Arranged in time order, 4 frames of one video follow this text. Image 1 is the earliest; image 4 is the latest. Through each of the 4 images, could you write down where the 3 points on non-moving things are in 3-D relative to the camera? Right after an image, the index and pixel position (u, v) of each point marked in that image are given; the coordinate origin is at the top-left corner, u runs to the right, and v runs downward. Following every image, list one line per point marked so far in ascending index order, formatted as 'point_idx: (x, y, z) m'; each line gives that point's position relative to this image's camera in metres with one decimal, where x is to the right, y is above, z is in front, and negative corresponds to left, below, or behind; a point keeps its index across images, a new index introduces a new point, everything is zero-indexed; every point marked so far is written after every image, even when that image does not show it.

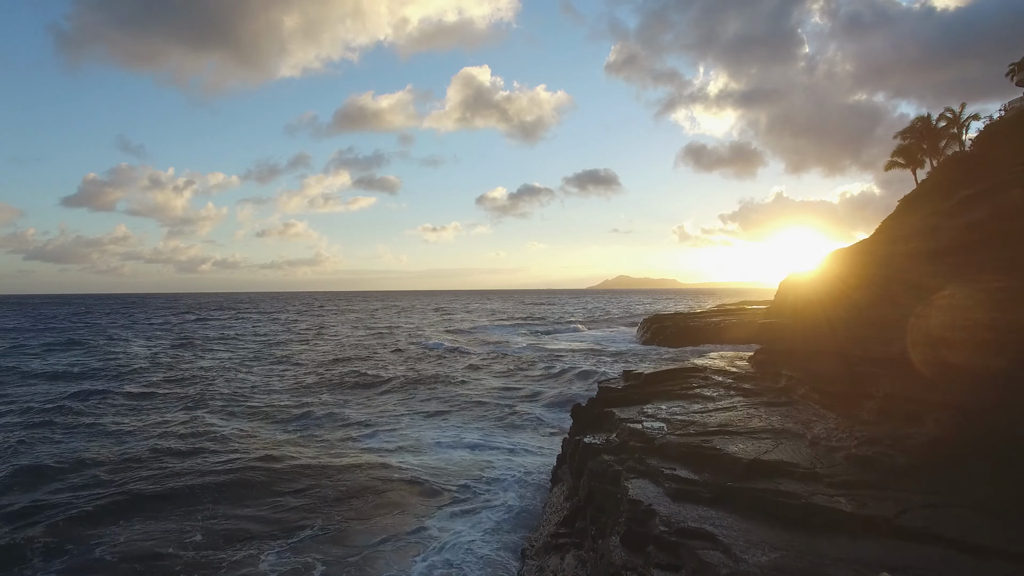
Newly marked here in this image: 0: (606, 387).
0: (+3.2, -3.4, +16.9) m
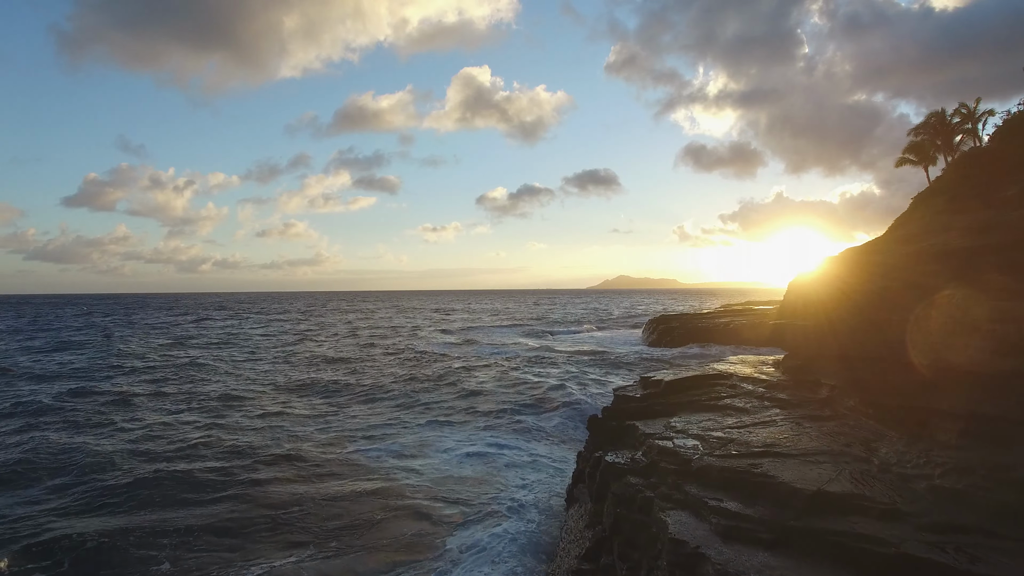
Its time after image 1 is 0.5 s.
0: (+3.5, -3.4, +15.6) m
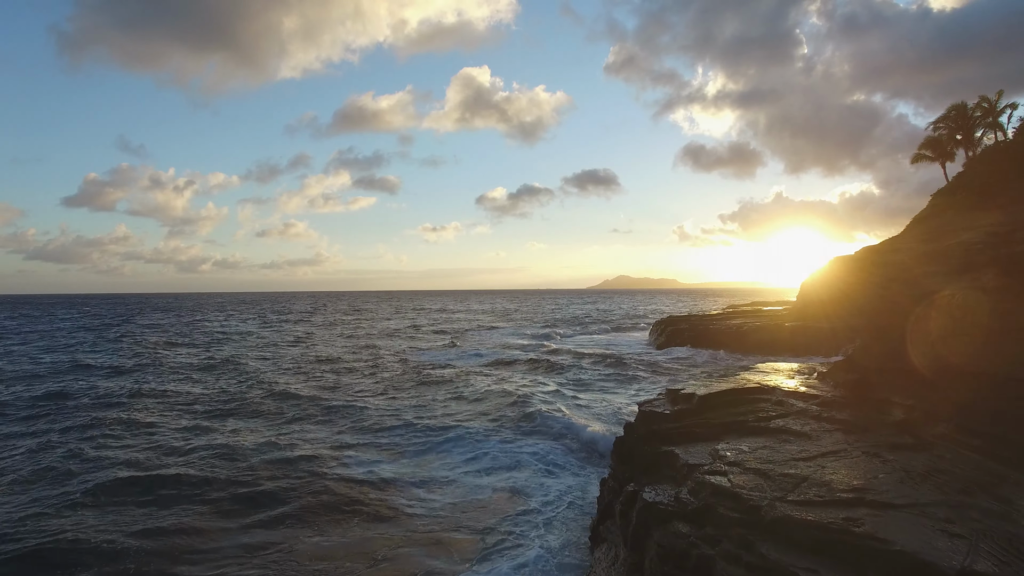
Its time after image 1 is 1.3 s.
0: (+3.8, -3.4, +13.7) m
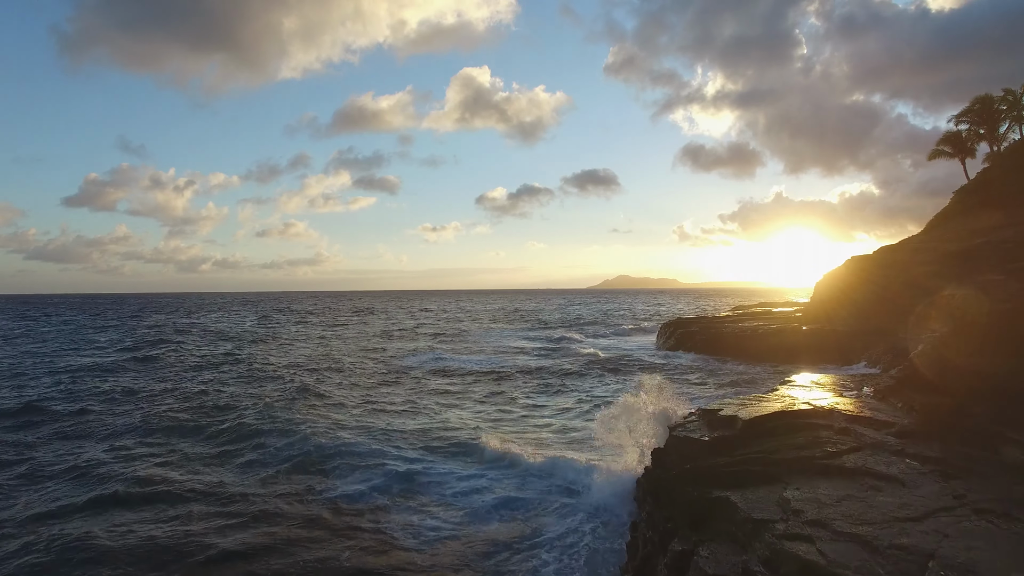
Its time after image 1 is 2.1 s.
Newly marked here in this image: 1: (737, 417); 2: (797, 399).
0: (+4.1, -3.6, +11.5) m
1: (+5.5, -3.1, +11.9) m
2: (+8.9, -3.2, +14.6) m
